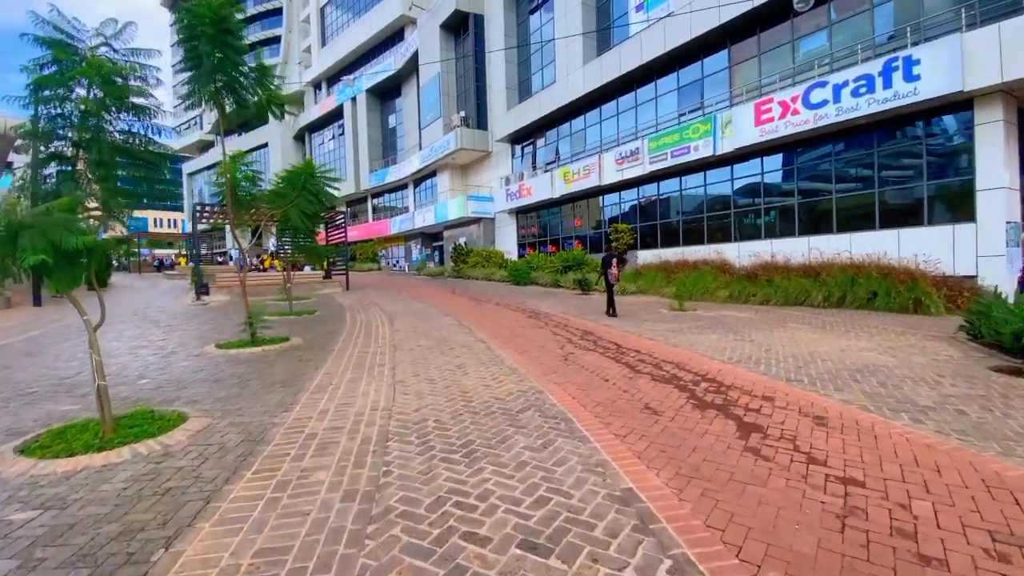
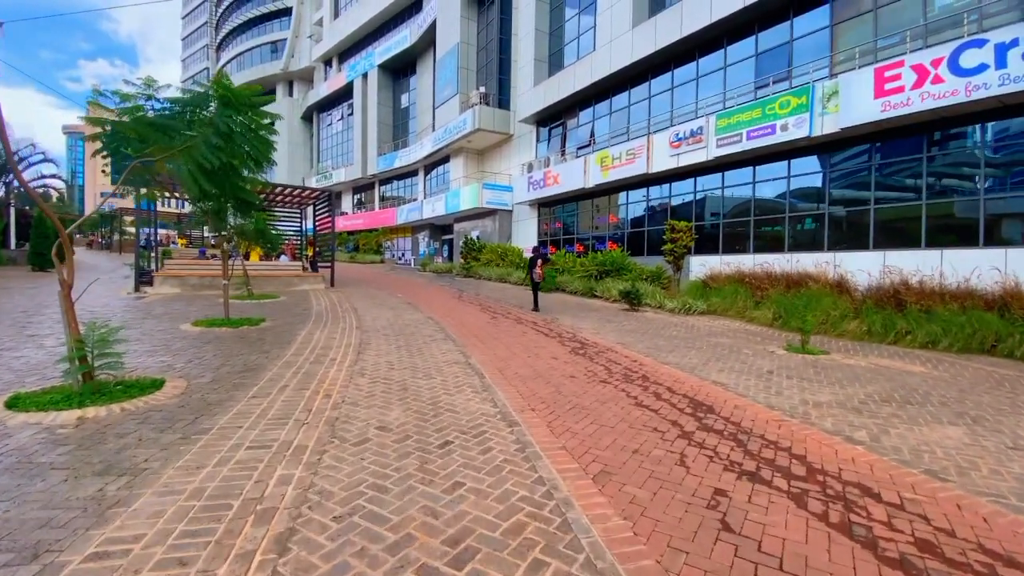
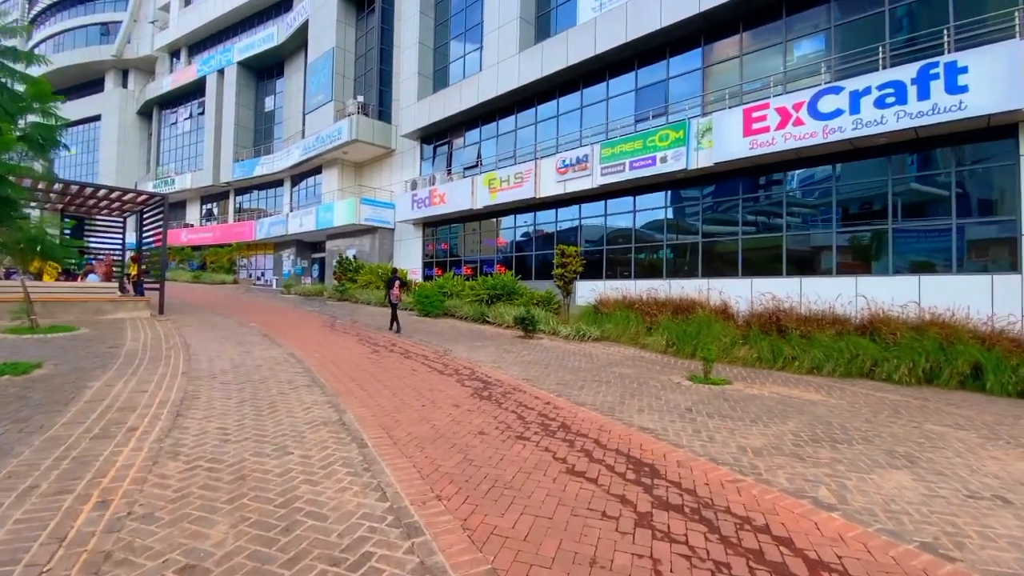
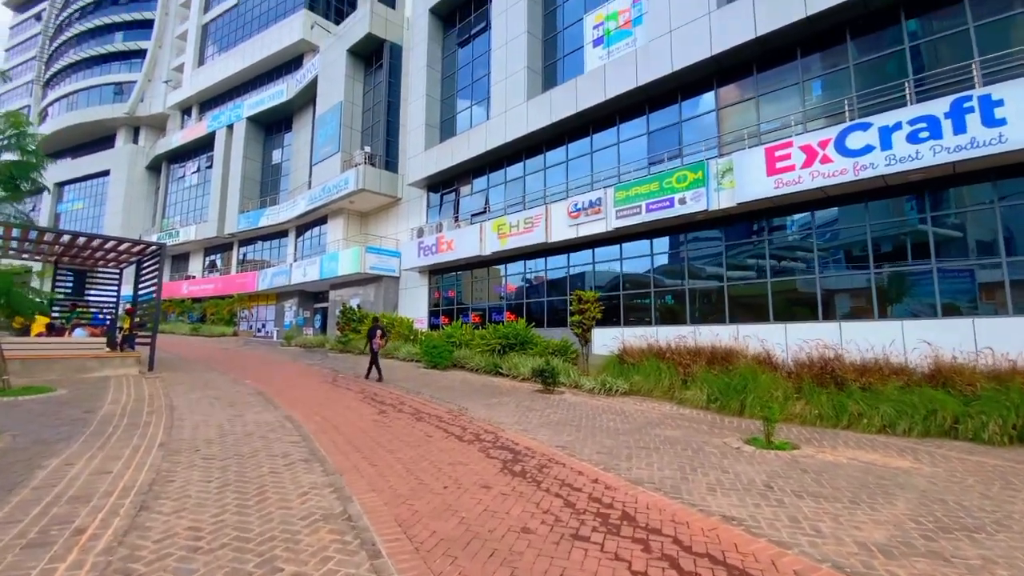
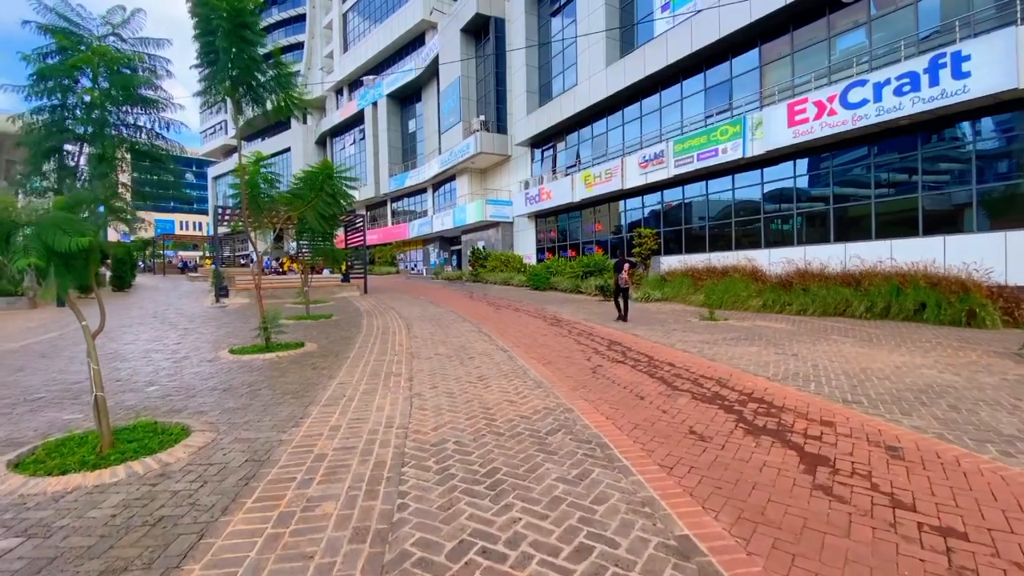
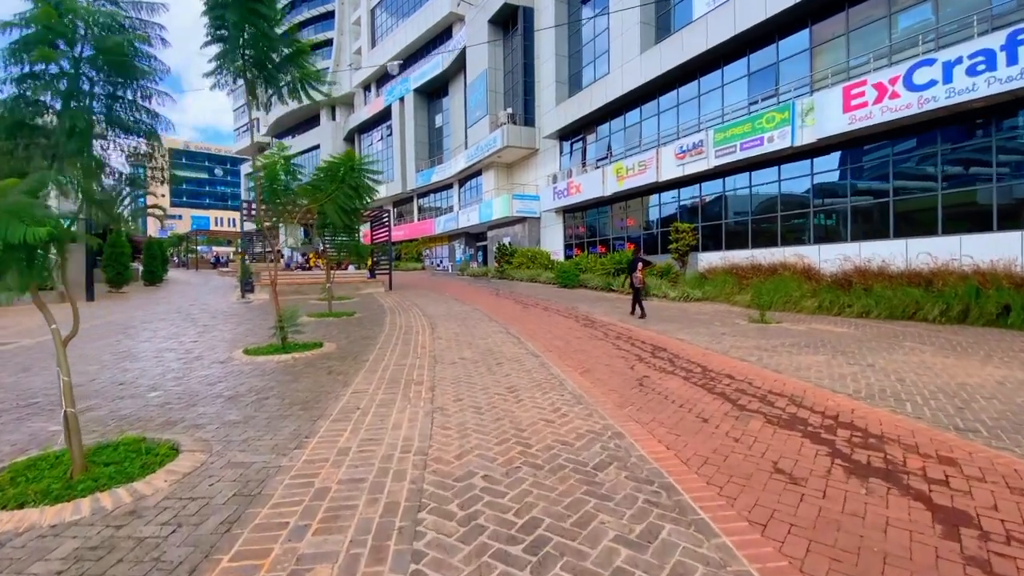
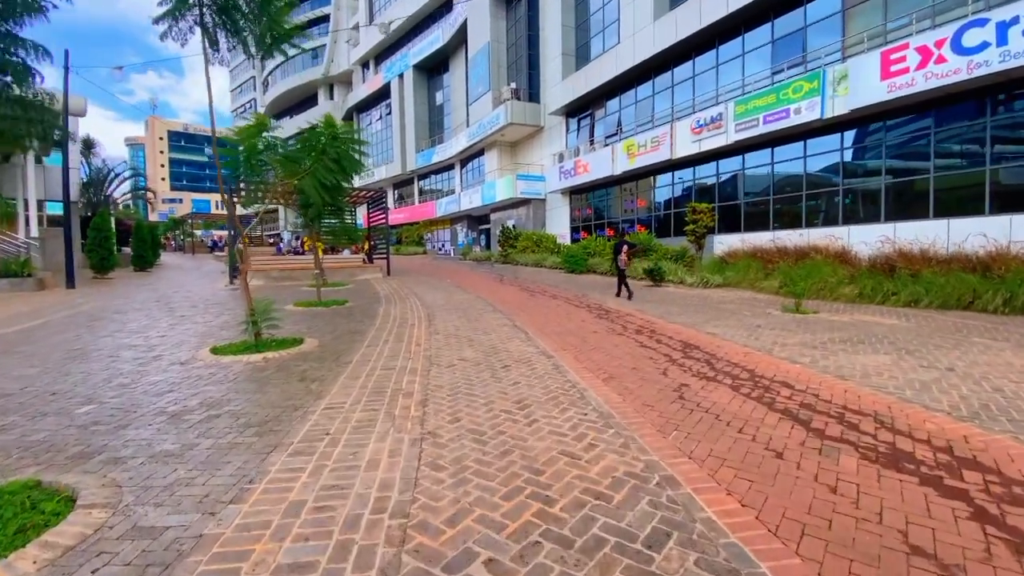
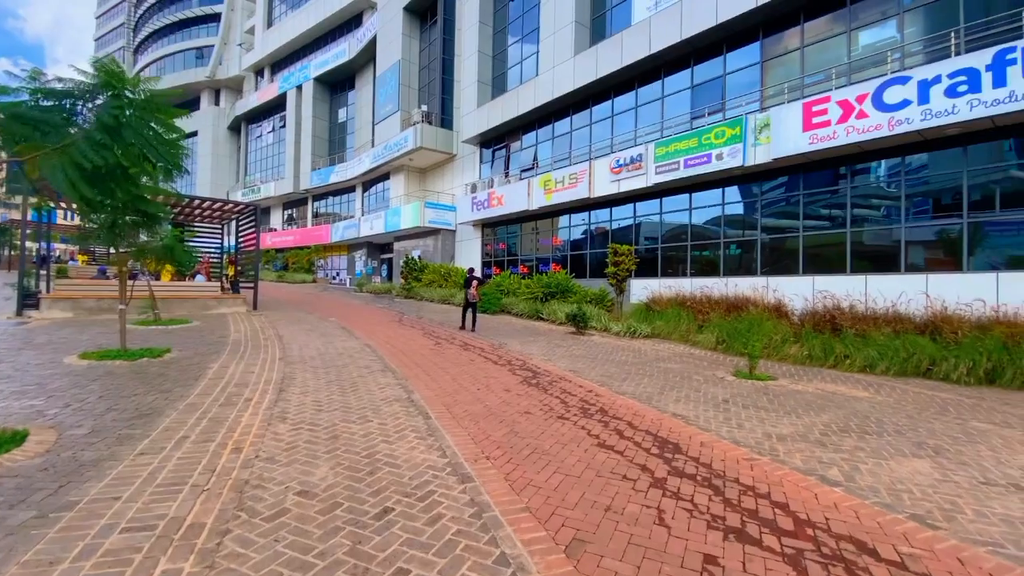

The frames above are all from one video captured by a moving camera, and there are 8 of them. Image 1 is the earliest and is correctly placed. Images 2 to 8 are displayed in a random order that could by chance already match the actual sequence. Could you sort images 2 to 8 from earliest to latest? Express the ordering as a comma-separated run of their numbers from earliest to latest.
5, 6, 7, 2, 8, 3, 4
